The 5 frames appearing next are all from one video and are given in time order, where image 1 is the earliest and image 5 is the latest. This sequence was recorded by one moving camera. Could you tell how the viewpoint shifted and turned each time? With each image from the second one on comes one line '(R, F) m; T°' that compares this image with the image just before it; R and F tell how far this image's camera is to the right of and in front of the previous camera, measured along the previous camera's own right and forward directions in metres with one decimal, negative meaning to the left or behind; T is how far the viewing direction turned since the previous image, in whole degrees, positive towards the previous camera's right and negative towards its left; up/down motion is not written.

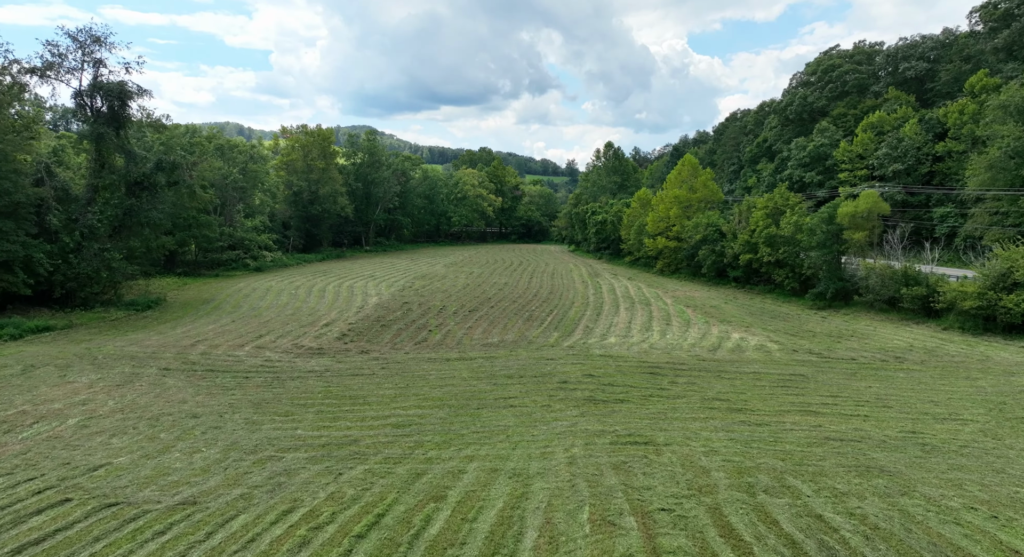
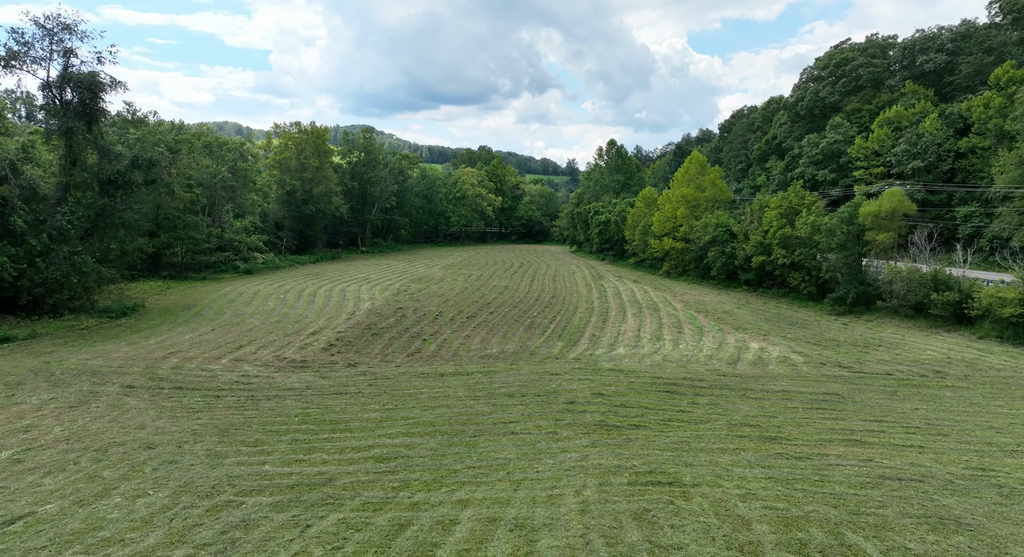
(0.0, +1.5) m; 0°
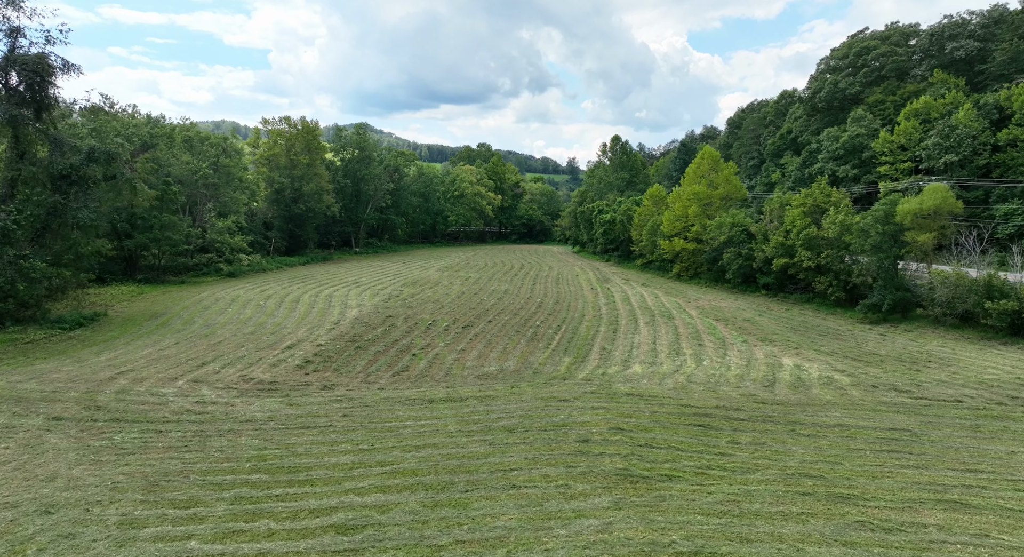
(0.0, +2.3) m; 0°
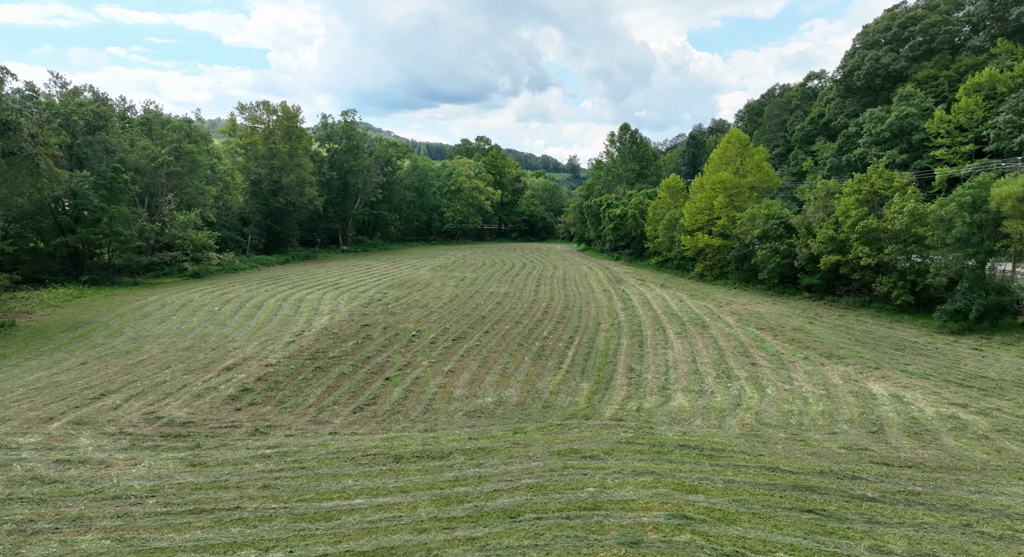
(0.0, +4.1) m; 0°
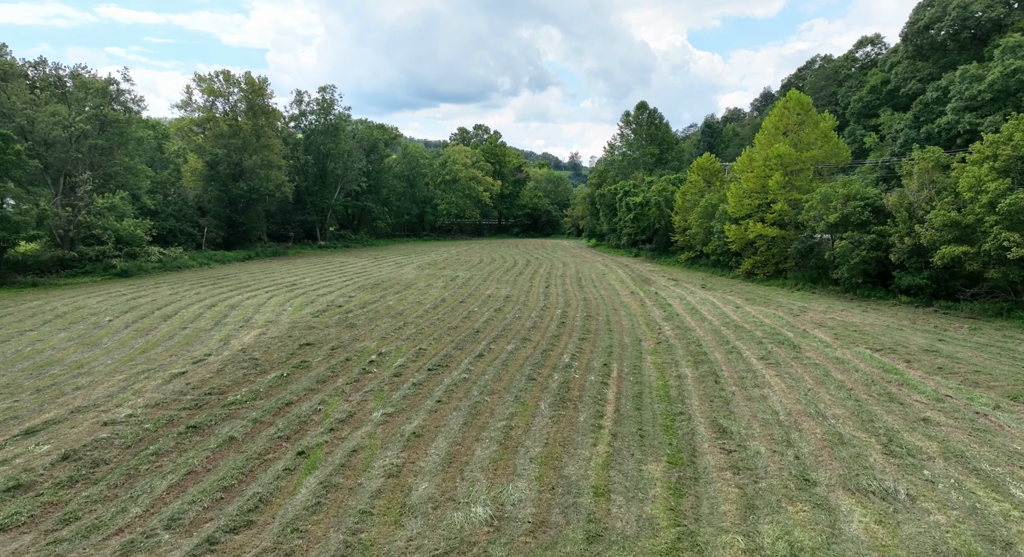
(-0.1, +6.1) m; 0°
